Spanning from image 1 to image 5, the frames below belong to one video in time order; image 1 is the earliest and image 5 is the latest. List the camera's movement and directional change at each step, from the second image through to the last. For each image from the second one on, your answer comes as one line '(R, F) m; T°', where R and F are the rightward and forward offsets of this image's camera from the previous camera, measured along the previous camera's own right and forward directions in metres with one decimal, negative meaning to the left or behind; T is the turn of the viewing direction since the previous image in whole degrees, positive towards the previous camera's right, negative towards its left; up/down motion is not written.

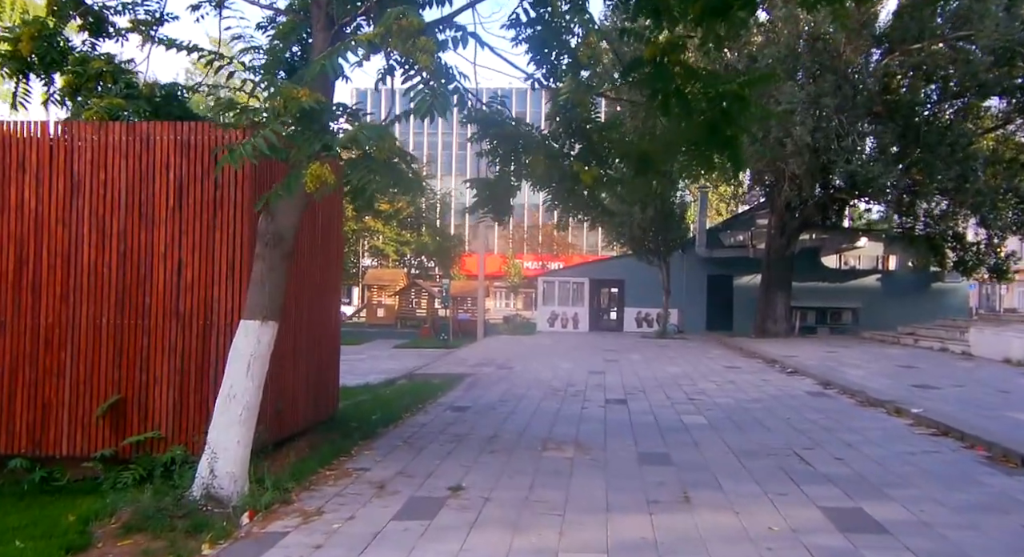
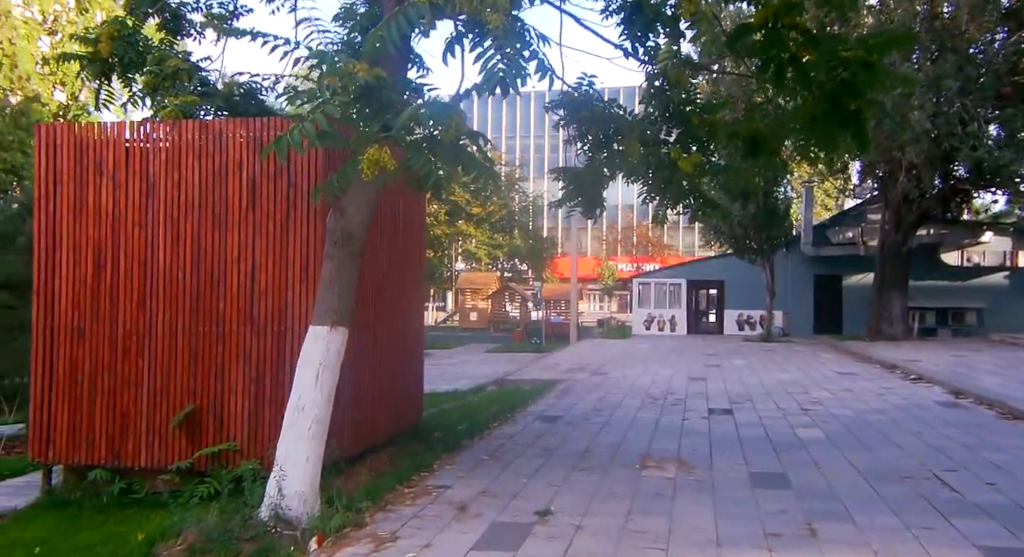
(0.0, +0.8) m; -7°
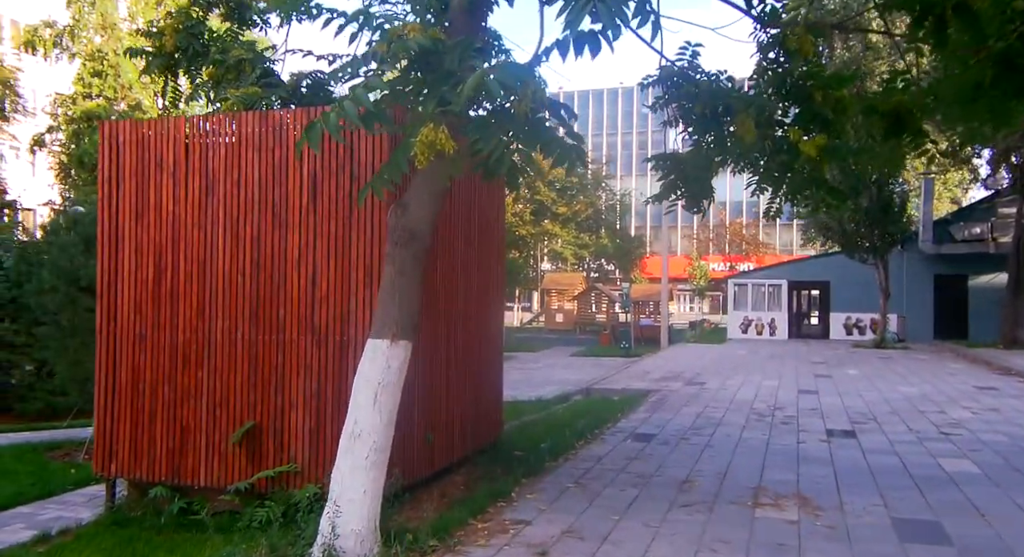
(0.0, +0.9) m; -7°
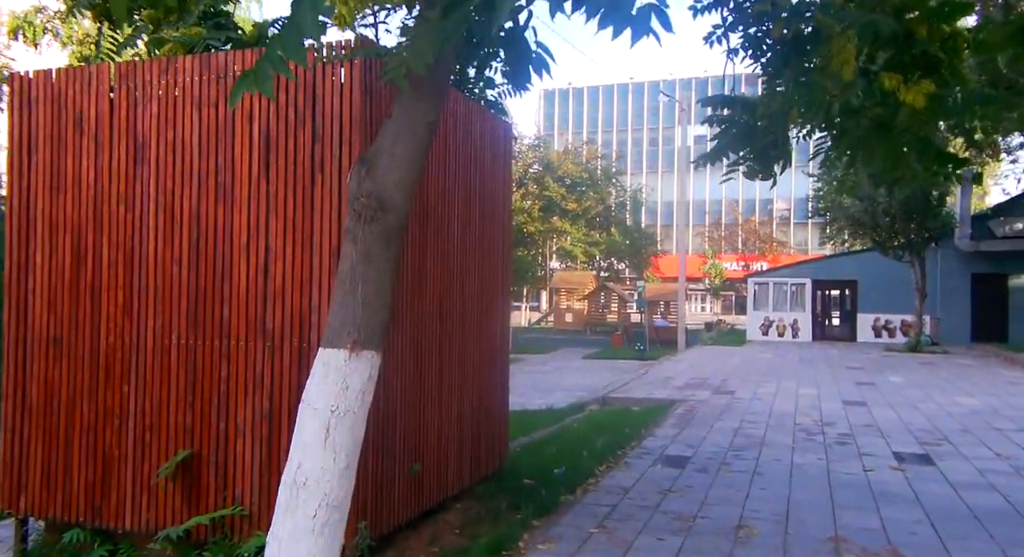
(0.0, +1.5) m; -1°
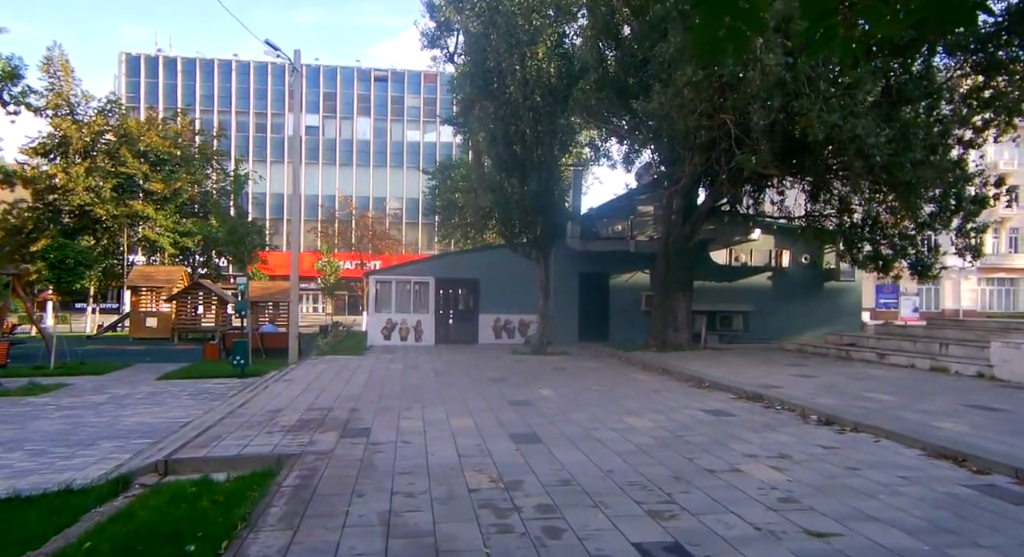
(+0.9, +4.2) m; +30°
